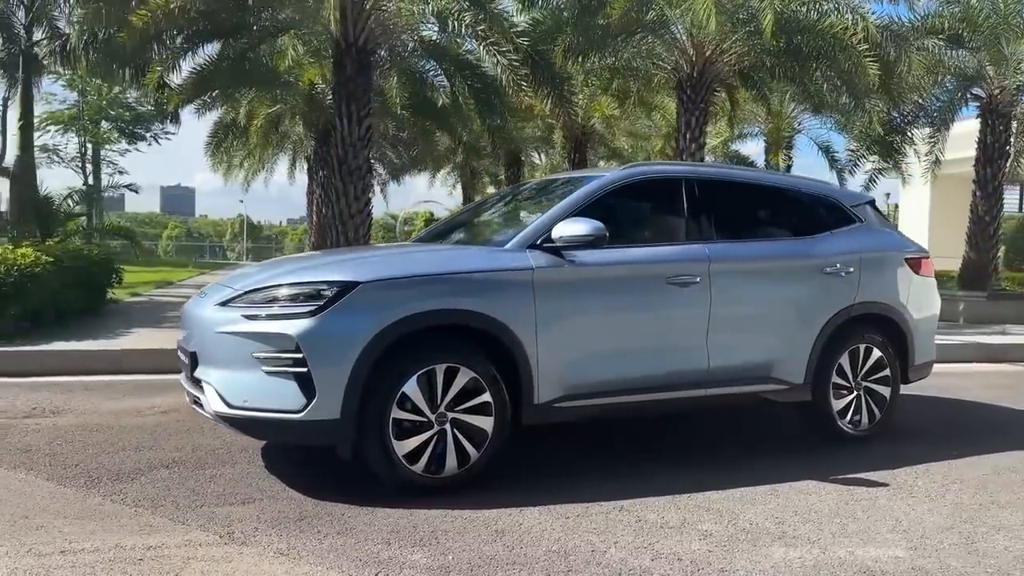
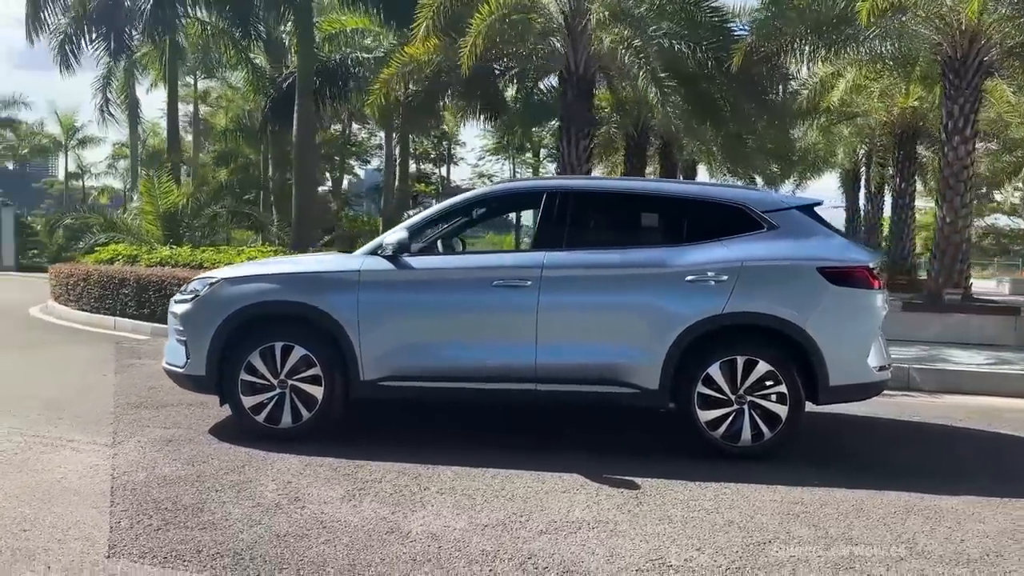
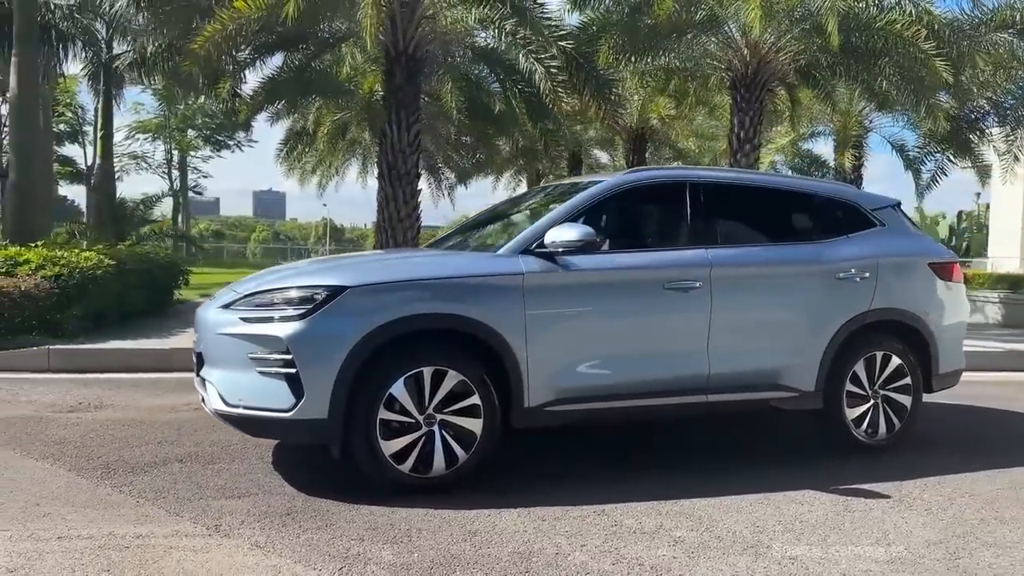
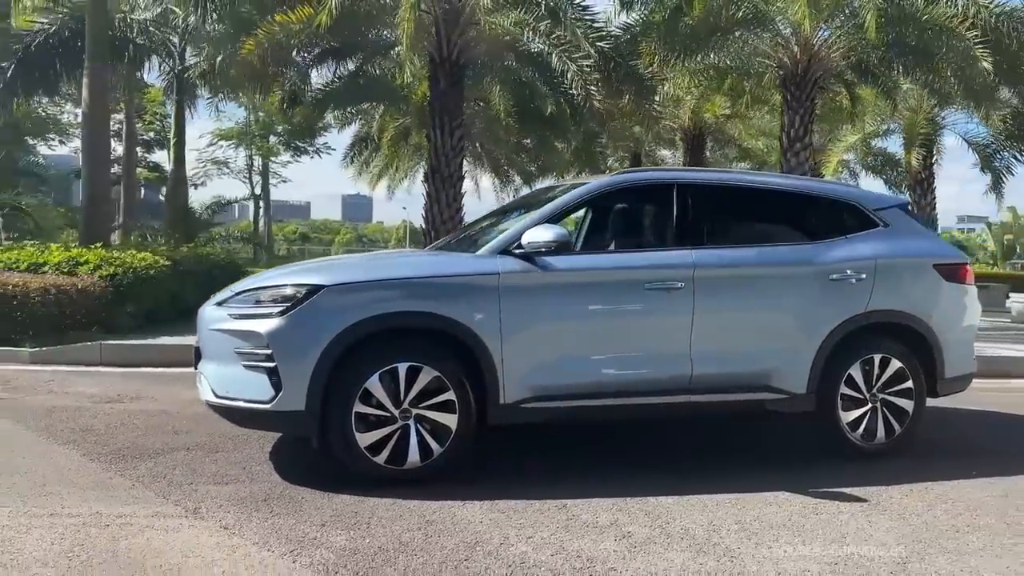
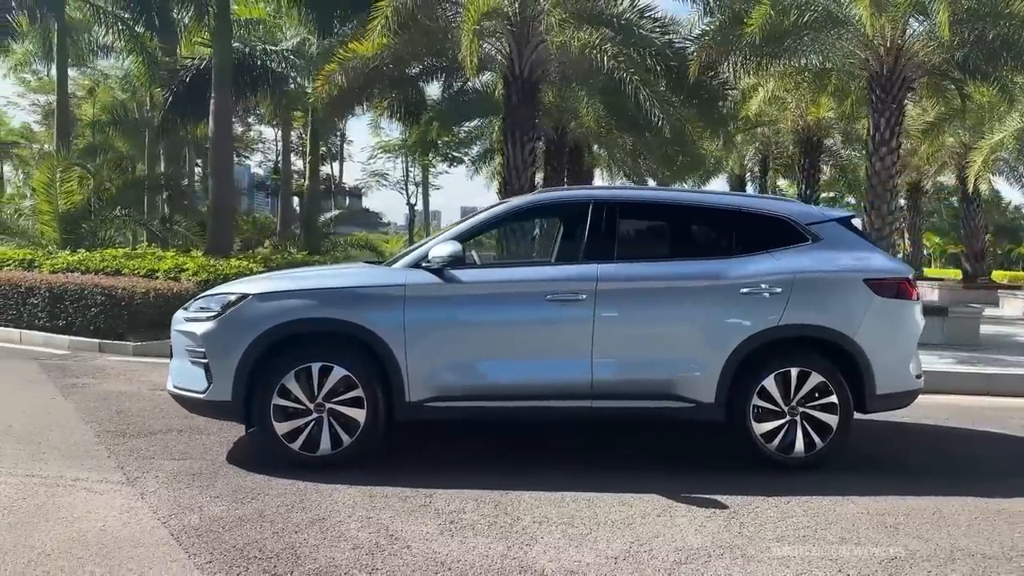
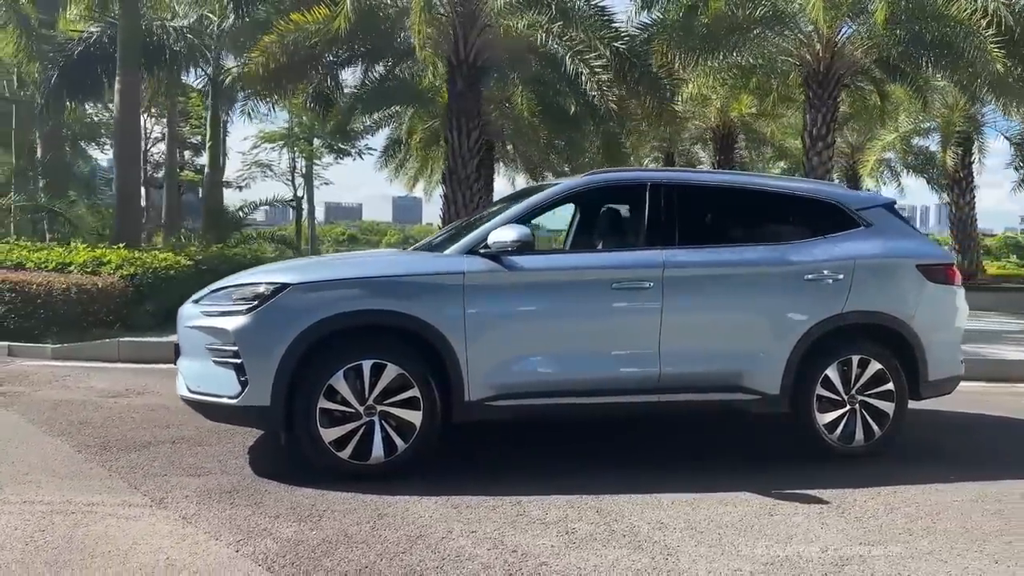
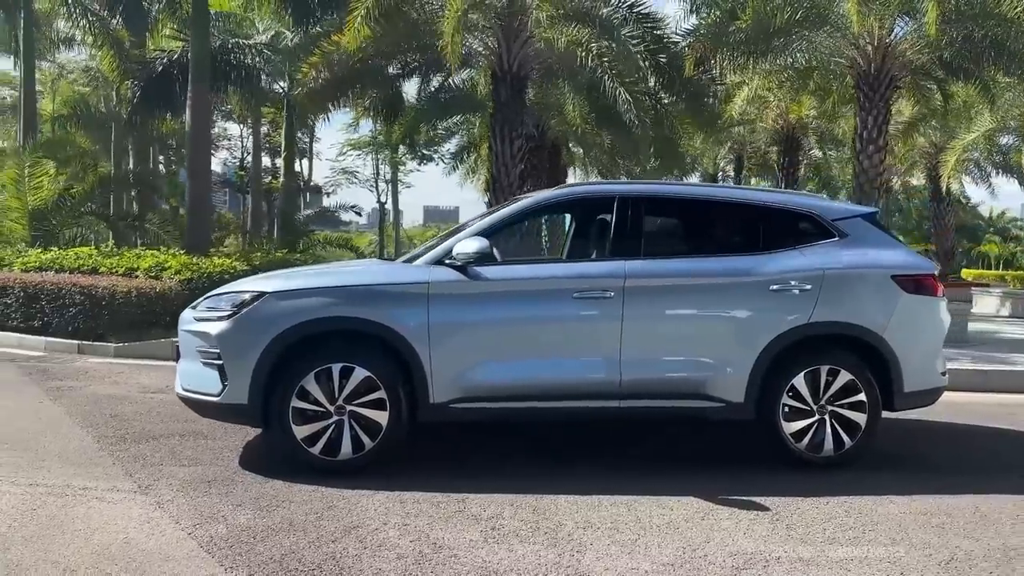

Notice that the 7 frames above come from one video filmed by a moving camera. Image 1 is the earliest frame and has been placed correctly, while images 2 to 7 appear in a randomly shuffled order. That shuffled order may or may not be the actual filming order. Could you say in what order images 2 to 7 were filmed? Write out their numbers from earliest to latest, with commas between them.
3, 4, 6, 7, 5, 2
